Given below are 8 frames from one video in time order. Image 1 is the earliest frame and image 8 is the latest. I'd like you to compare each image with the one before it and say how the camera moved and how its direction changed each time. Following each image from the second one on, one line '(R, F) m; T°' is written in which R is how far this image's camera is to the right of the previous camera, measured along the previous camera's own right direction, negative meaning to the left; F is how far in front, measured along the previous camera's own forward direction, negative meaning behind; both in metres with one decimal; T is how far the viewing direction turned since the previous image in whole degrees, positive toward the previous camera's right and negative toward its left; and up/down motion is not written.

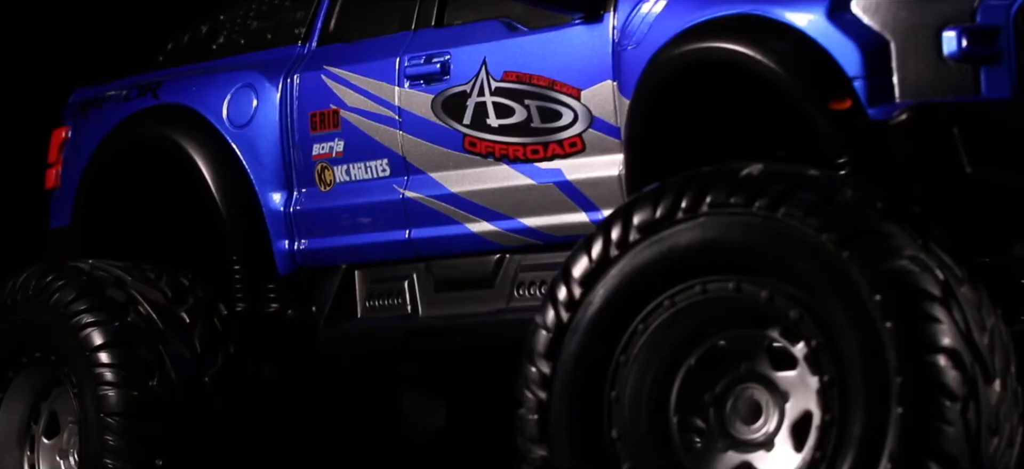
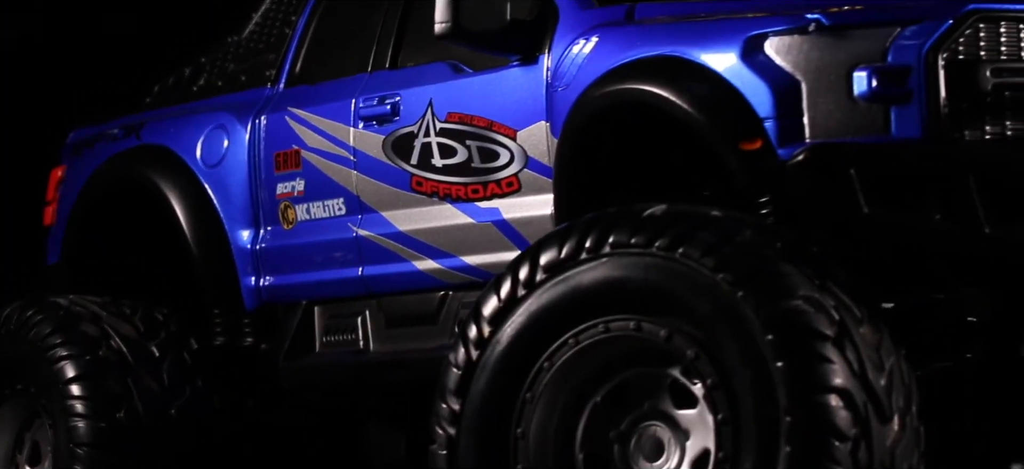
(+0.4, -0.1) m; -3°
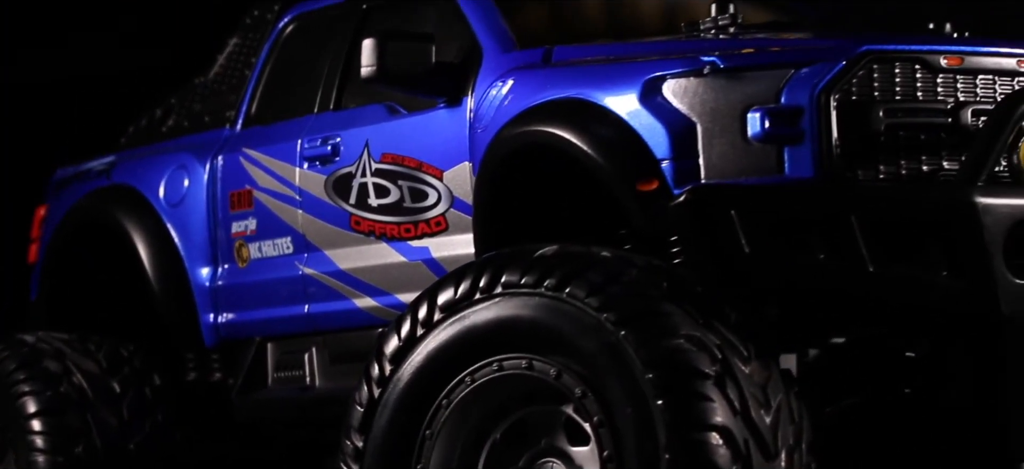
(+0.4, -0.1) m; -2°
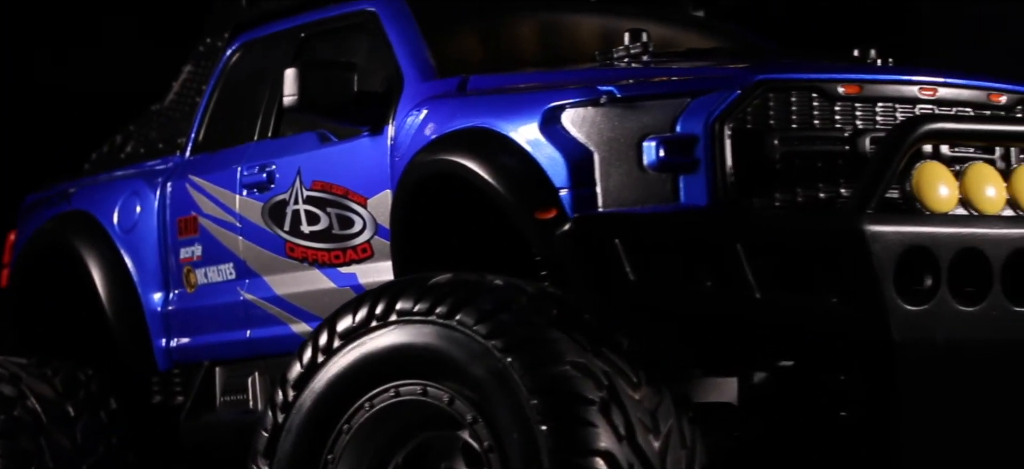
(+0.3, -0.1) m; -1°
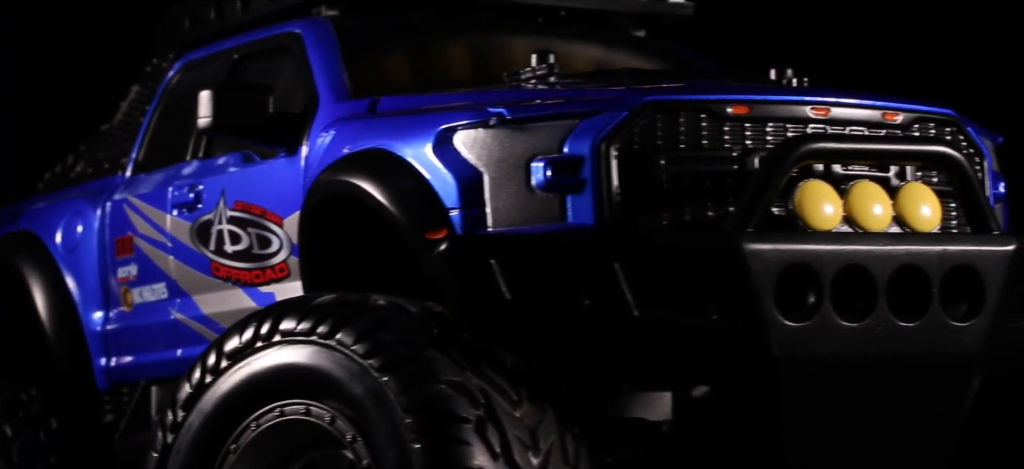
(+0.3, 0.0) m; -1°
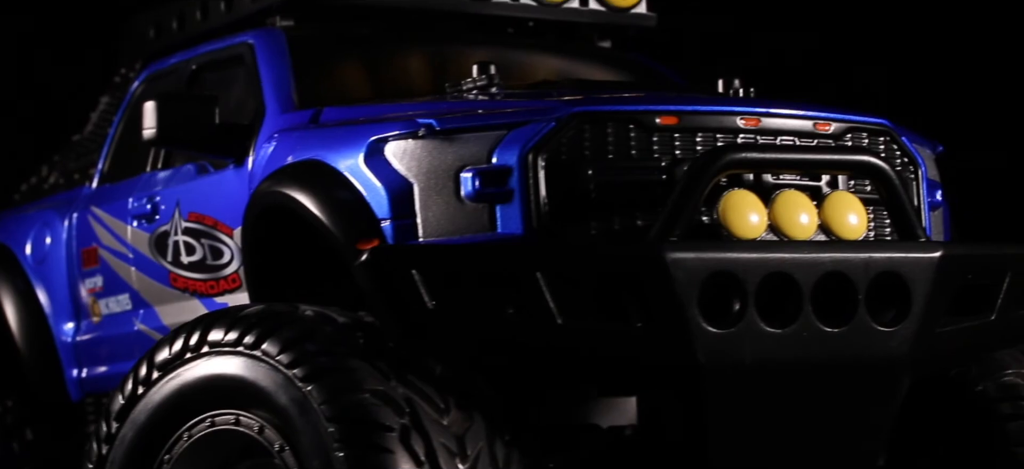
(+0.2, 0.0) m; -1°
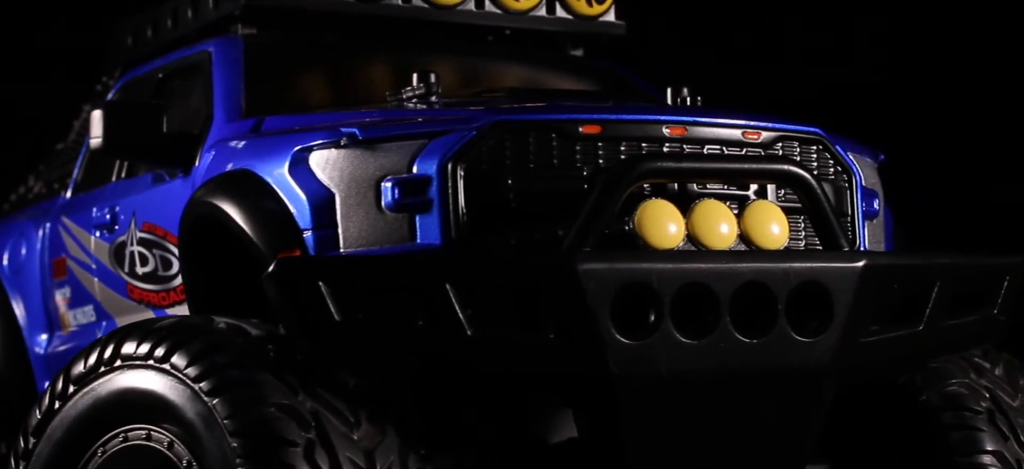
(+0.3, 0.0) m; -2°
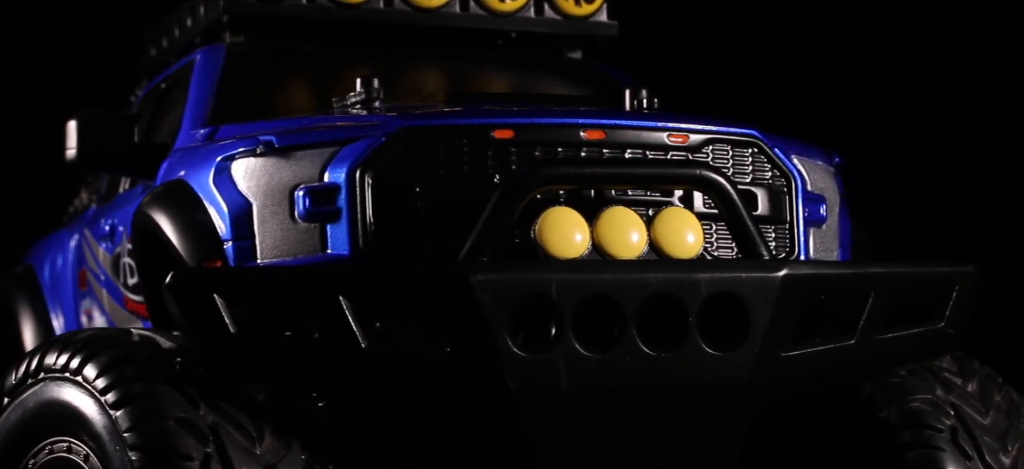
(+0.5, +0.1) m; -5°
